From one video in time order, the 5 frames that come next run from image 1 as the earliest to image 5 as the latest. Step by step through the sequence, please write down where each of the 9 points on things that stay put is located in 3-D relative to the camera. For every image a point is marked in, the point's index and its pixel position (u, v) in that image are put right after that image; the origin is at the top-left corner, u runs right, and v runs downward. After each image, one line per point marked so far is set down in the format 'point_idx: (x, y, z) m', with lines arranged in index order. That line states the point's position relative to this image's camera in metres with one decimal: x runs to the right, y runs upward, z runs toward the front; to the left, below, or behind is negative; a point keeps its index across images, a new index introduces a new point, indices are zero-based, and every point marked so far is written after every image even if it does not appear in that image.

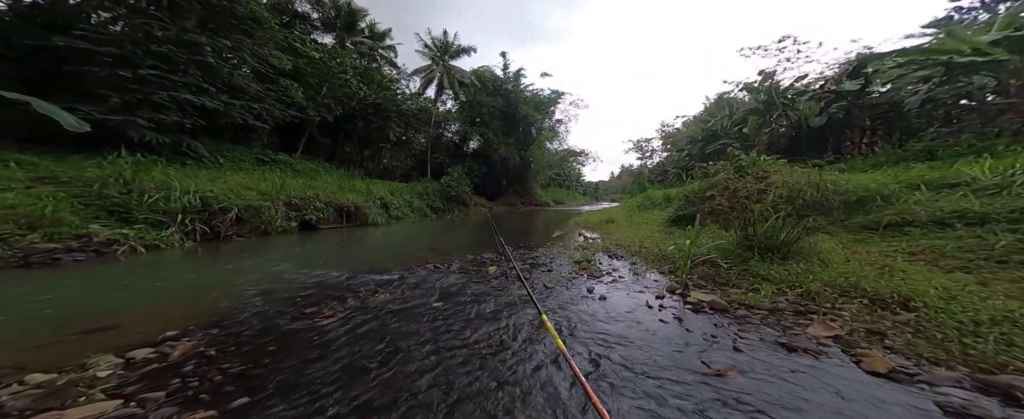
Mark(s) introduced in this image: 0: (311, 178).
0: (-7.7, +1.1, +11.2) m
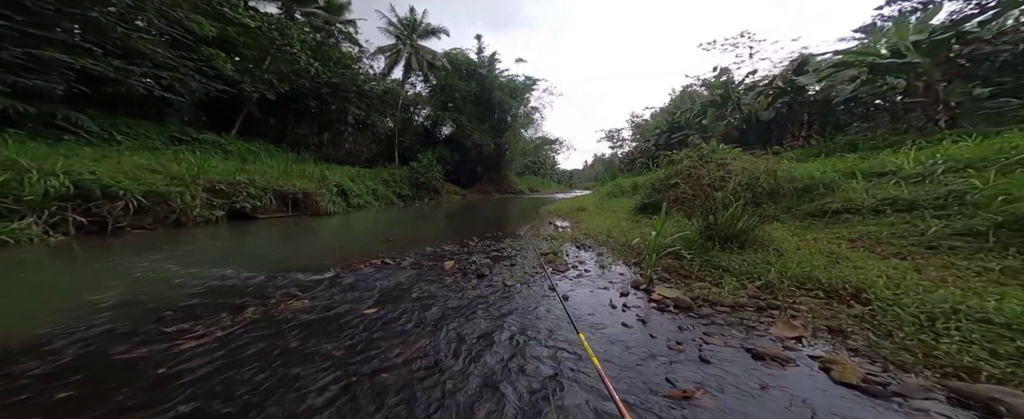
0: (-9.0, +1.6, +10.0) m
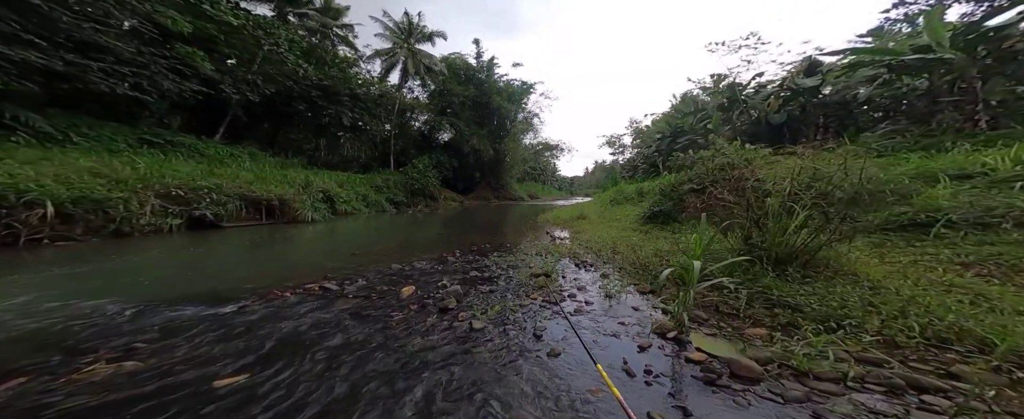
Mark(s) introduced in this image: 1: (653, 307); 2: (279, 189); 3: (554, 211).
0: (-9.1, +1.3, +9.3) m
1: (+1.0, -0.7, +2.1) m
2: (-7.4, +0.6, +9.6) m
3: (+1.5, -0.1, +12.1) m
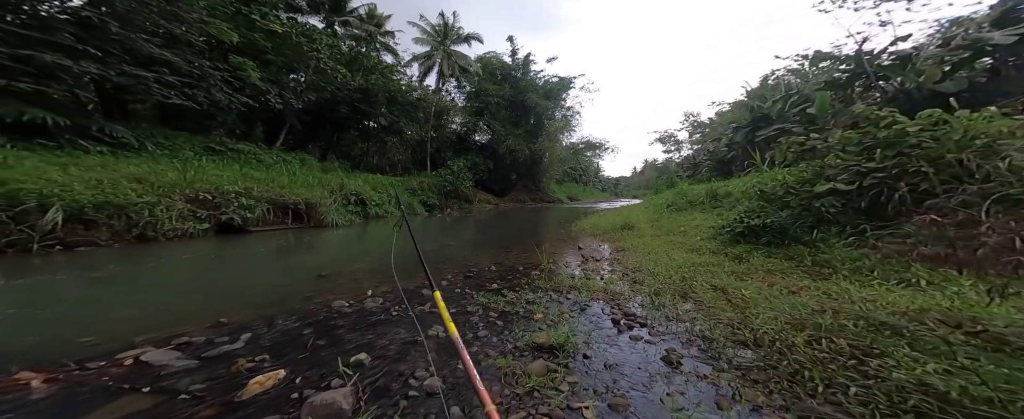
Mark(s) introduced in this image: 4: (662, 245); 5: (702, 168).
0: (-8.1, +1.2, +9.3) m
1: (+0.7, -0.8, +0.6) m
2: (-6.3, +0.5, +9.4) m
3: (+2.8, -0.3, +10.4) m
4: (+2.0, -0.5, +4.1) m
5: (+7.5, +1.6, +11.8) m
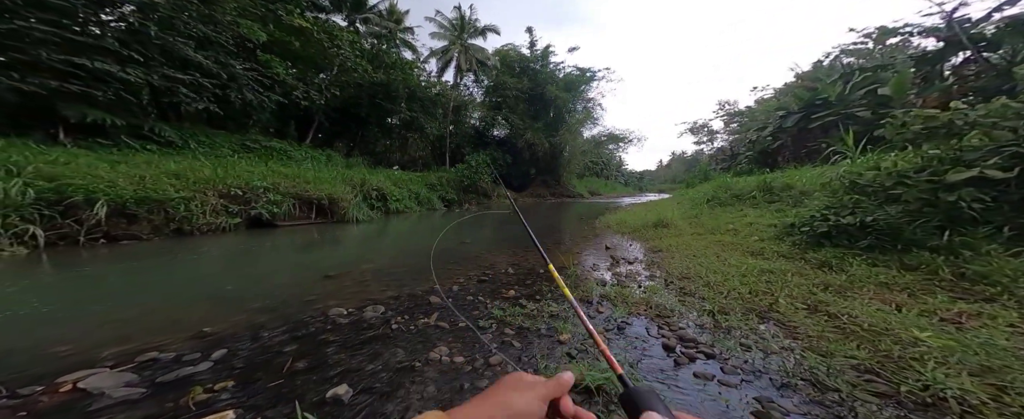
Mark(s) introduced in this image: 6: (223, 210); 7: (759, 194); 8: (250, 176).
0: (-7.4, +1.4, +9.5) m
1: (+0.7, -0.7, +0.1) m
2: (-5.6, +0.7, +9.4) m
3: (+3.6, -0.2, +9.7) m
4: (+2.3, -0.4, +3.5) m
5: (+8.4, +1.7, +10.7) m
6: (-6.4, 0.0, +6.5) m
7: (+4.7, +0.3, +5.5) m
8: (-6.9, +0.9, +7.8) m
